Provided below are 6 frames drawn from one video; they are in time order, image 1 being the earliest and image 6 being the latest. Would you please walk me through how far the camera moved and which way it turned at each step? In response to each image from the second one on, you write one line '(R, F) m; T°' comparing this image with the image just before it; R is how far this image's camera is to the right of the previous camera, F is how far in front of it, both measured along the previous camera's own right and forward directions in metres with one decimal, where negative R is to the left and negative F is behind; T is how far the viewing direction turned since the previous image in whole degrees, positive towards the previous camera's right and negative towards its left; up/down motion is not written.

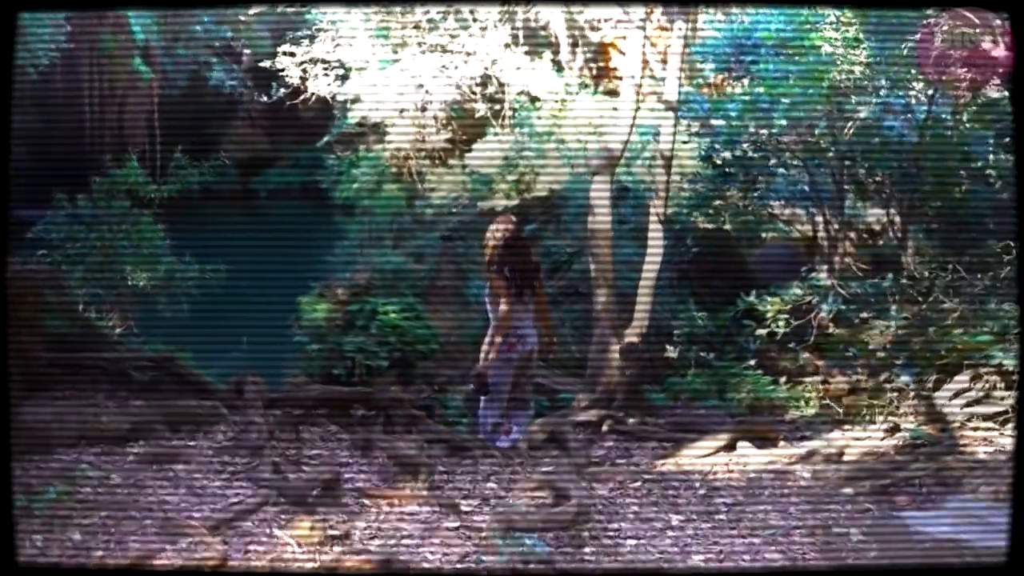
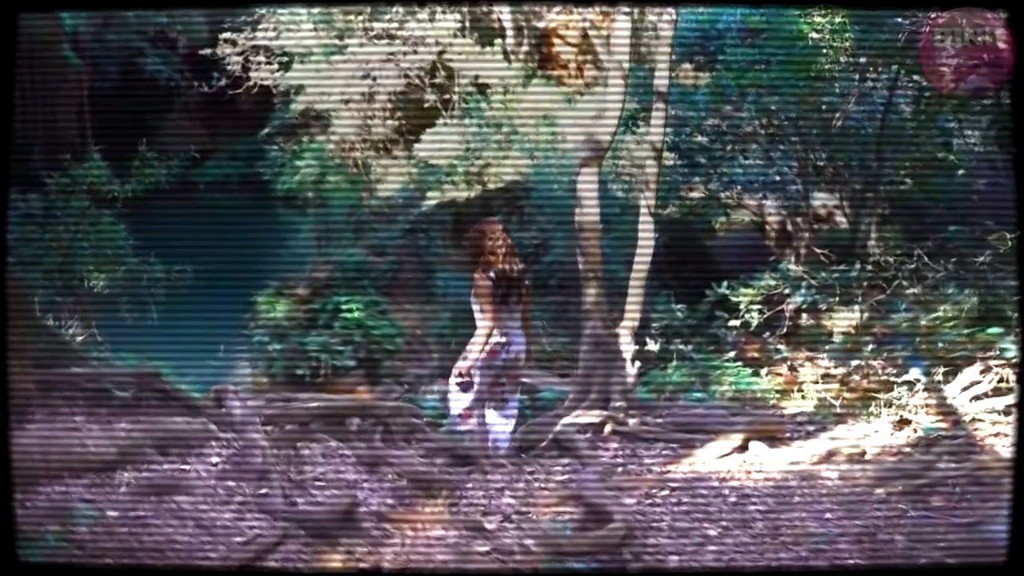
(-0.4, +0.1) m; +5°
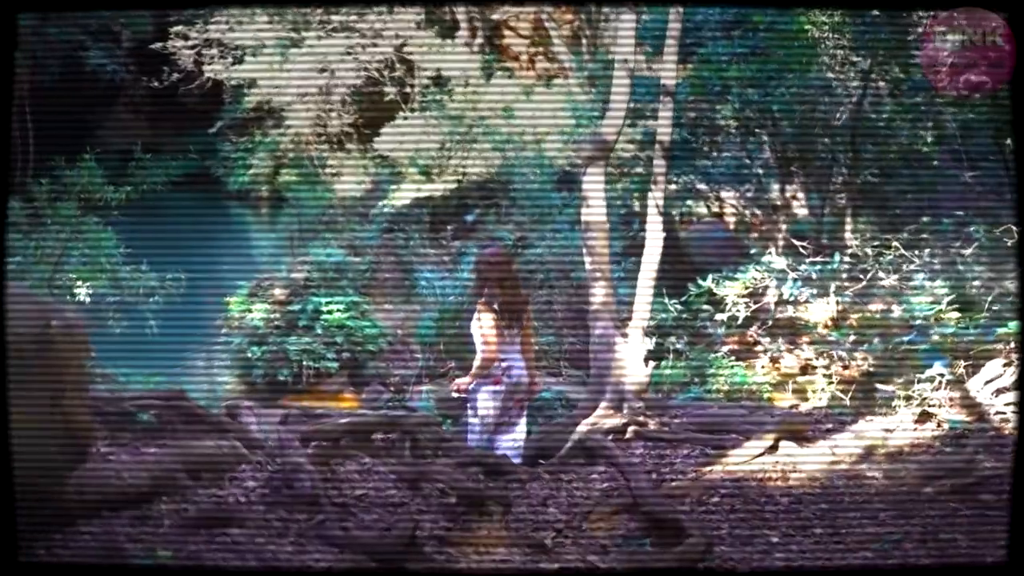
(-0.4, +0.1) m; +5°
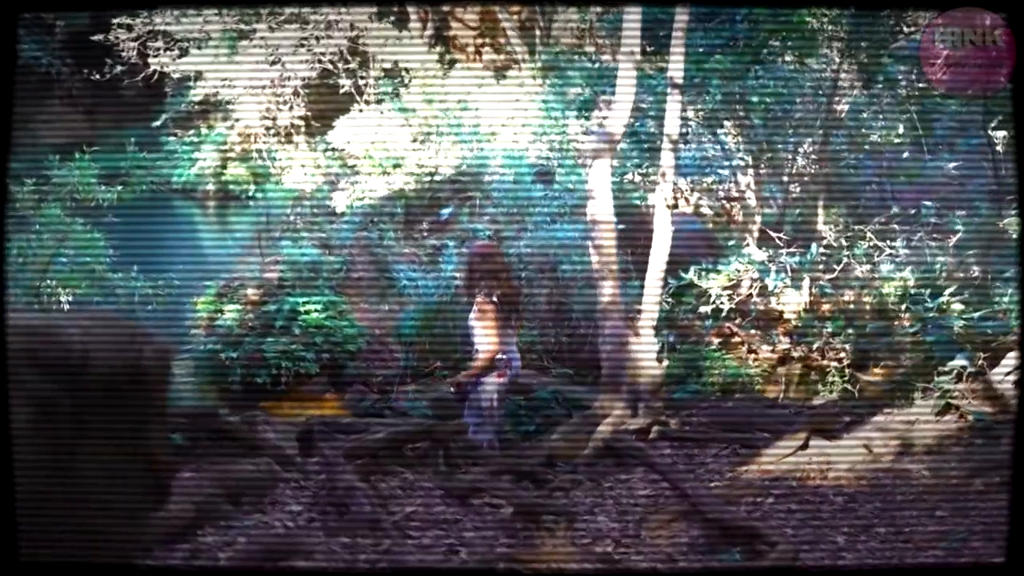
(-0.5, +0.1) m; +5°
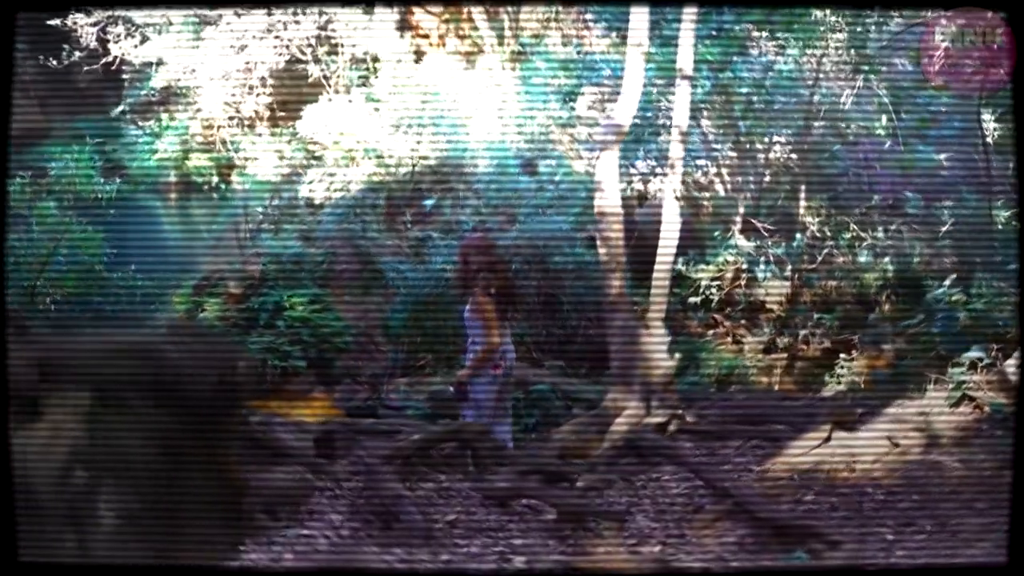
(-0.4, +0.1) m; +4°
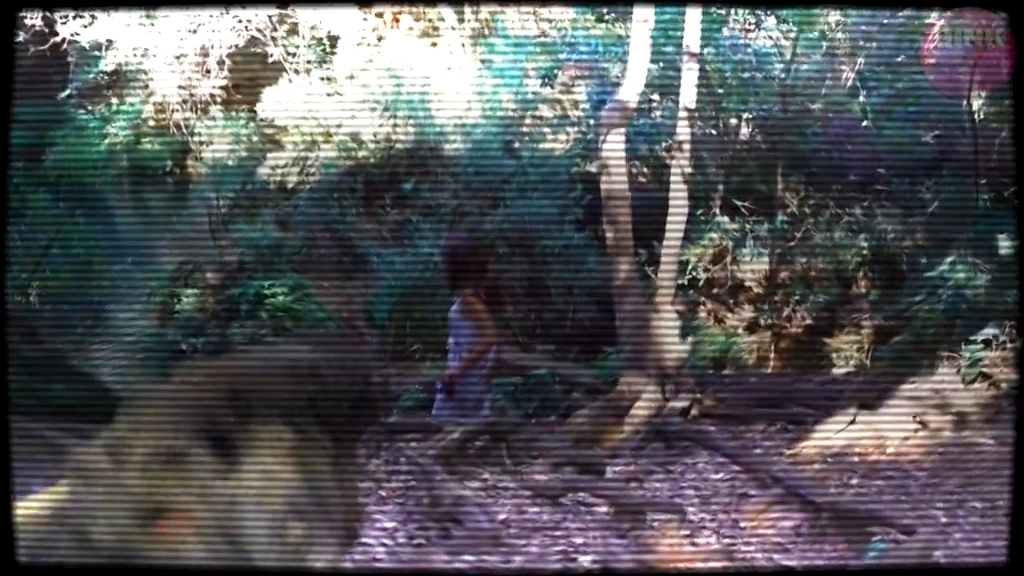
(-0.4, +0.1) m; +4°
